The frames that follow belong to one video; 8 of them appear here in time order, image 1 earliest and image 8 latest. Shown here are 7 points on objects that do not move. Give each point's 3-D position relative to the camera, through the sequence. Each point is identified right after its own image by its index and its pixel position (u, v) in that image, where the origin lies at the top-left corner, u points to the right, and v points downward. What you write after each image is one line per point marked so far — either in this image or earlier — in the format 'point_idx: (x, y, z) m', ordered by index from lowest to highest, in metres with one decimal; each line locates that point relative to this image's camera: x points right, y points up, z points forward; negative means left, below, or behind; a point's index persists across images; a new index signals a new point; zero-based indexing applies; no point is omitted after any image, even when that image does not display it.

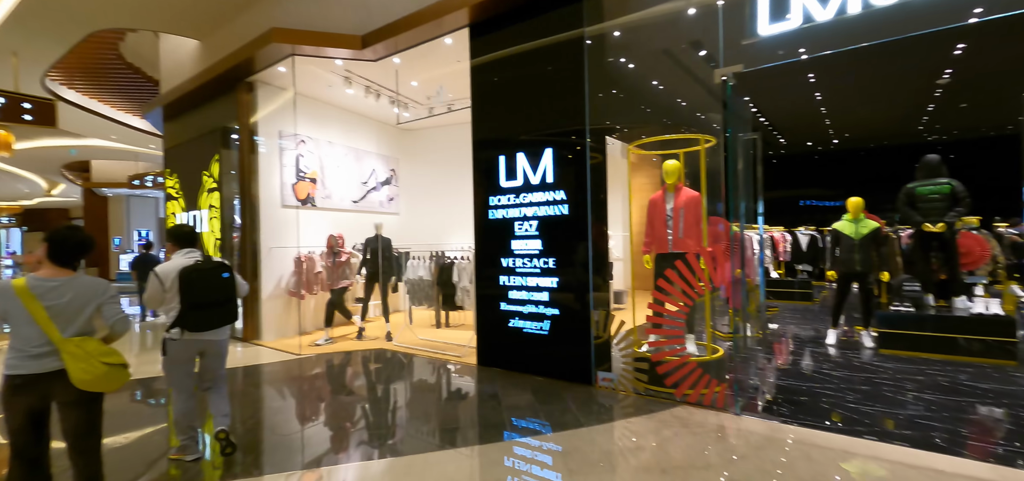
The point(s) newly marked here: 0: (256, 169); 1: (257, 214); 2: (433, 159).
0: (-3.1, +0.9, +5.3) m
1: (-3.1, +0.3, +5.3) m
2: (-1.2, +1.2, +6.6) m
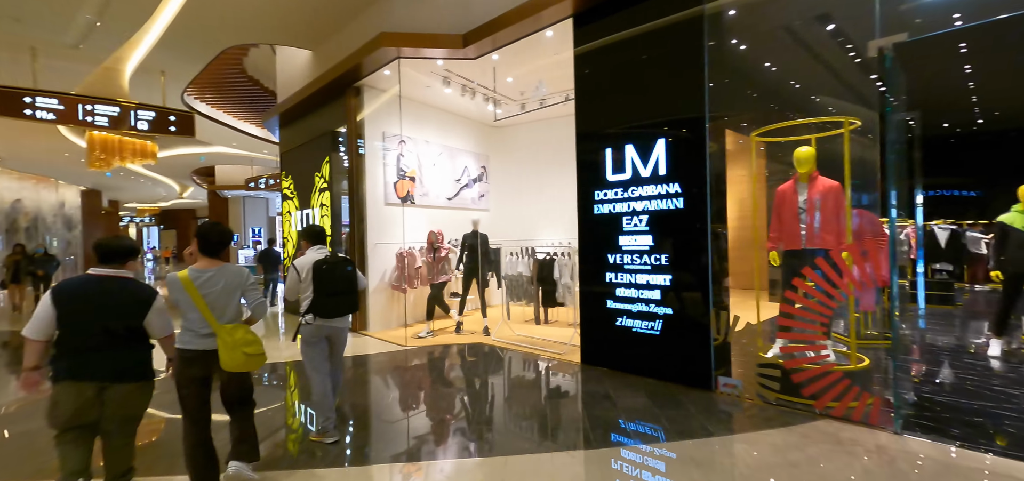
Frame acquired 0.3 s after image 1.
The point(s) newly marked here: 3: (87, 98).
0: (-1.9, +0.9, +5.6) m
1: (-1.9, +0.4, +5.6) m
2: (+0.2, +1.3, +6.5) m
3: (-6.0, +2.1, +6.0) m
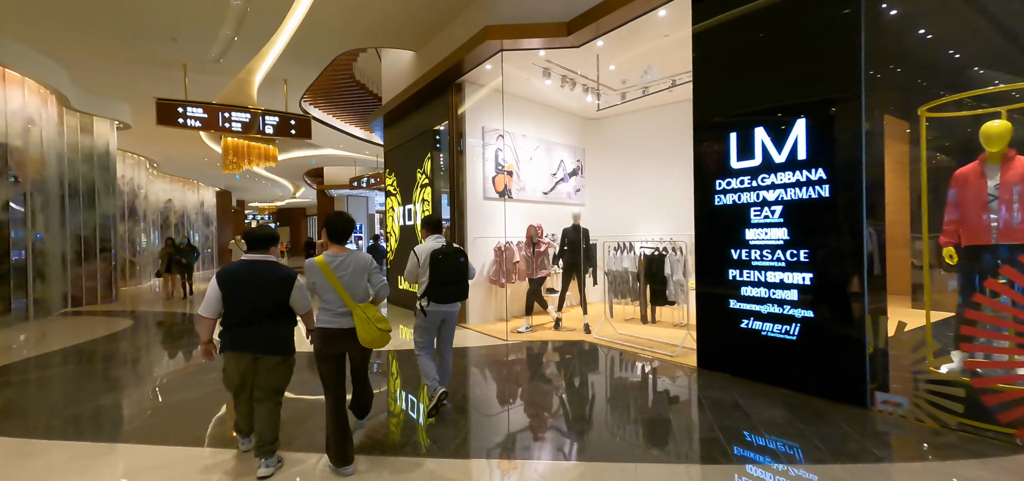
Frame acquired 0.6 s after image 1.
0: (-0.6, +1.0, +5.7) m
1: (-0.6, +0.5, +5.6) m
2: (+1.6, +1.4, +6.3) m
3: (-4.6, +2.2, +6.8) m
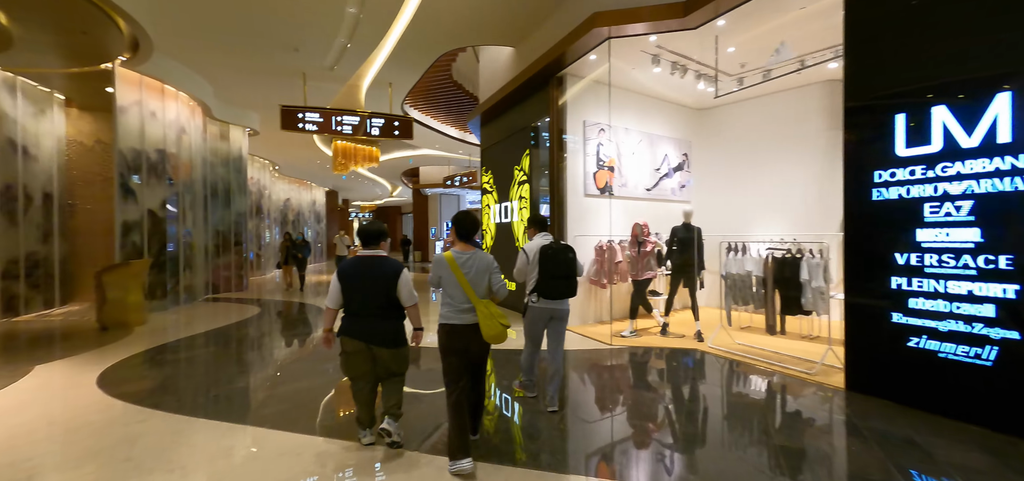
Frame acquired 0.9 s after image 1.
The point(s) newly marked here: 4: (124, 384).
0: (+0.7, +1.0, +5.5) m
1: (+0.7, +0.5, +5.5) m
2: (+3.0, +1.4, +5.7) m
3: (-3.0, +2.2, +7.3) m
4: (-3.3, -1.2, +3.7) m
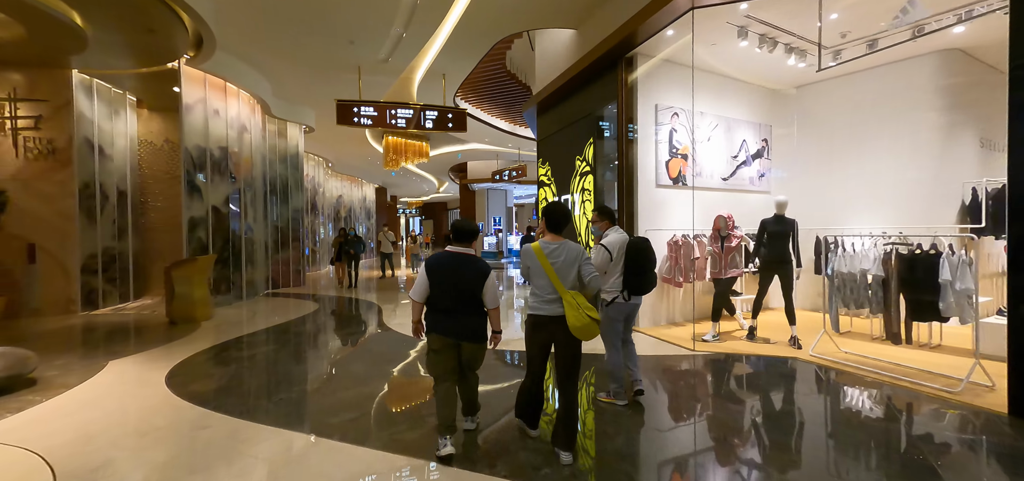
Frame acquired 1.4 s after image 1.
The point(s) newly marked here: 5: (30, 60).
0: (+1.5, +1.1, +5.0) m
1: (+1.5, +0.5, +5.0) m
2: (+3.8, +1.4, +5.0) m
3: (-2.0, +2.3, +7.1) m
4: (-2.7, -1.2, +3.6) m
5: (-6.6, +2.5, +5.8) m
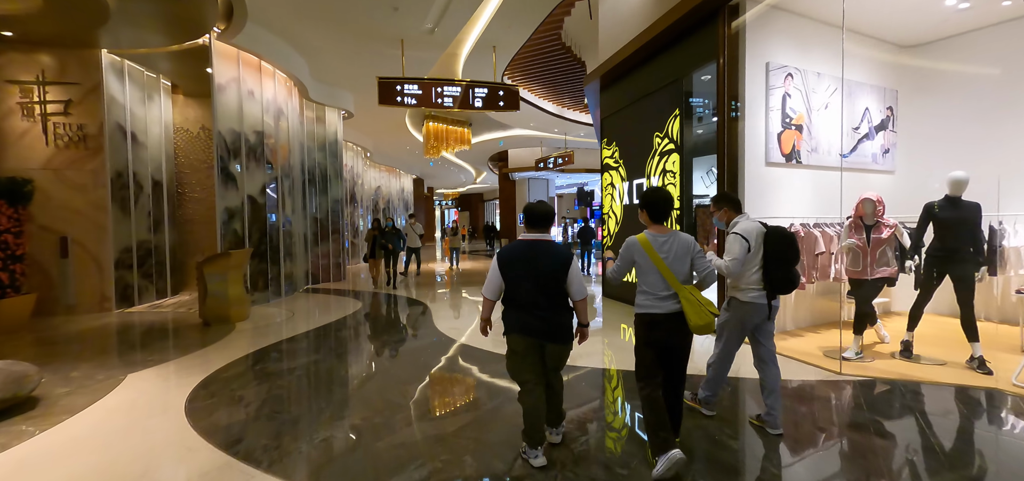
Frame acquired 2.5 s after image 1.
0: (+2.2, +1.2, +4.1) m
1: (+2.2, +0.6, +4.1) m
2: (+4.5, +1.5, +3.9) m
3: (-1.1, +2.4, +6.4) m
4: (-2.0, -1.1, +3.0) m
5: (-5.8, +2.6, +5.4) m
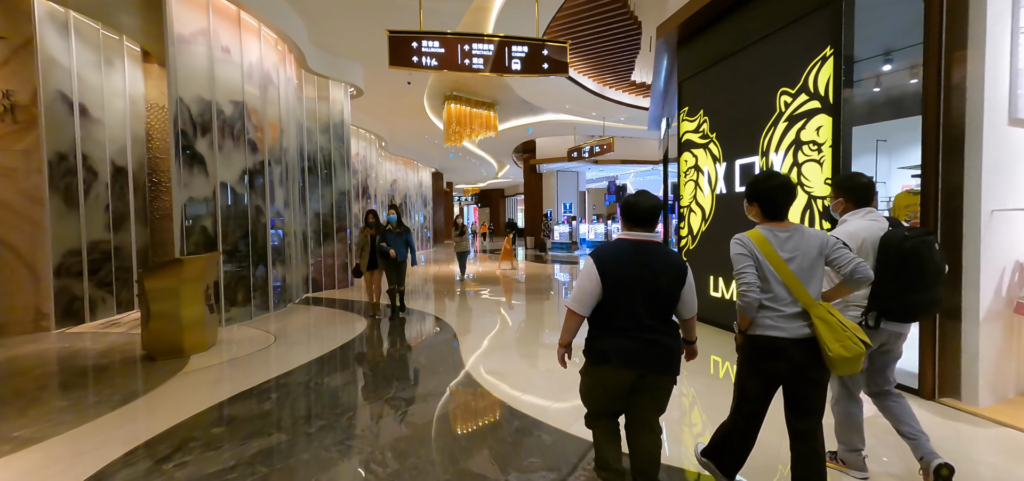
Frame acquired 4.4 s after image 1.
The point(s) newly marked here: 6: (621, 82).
0: (+2.7, +1.1, +2.5) m
1: (+2.7, +0.6, +2.5) m
2: (+5.0, +1.5, +2.2) m
3: (-0.6, +2.4, +4.9) m
4: (-1.6, -1.2, +1.6) m
5: (-5.3, +2.6, +4.1) m
6: (+2.6, +3.7, +9.9) m
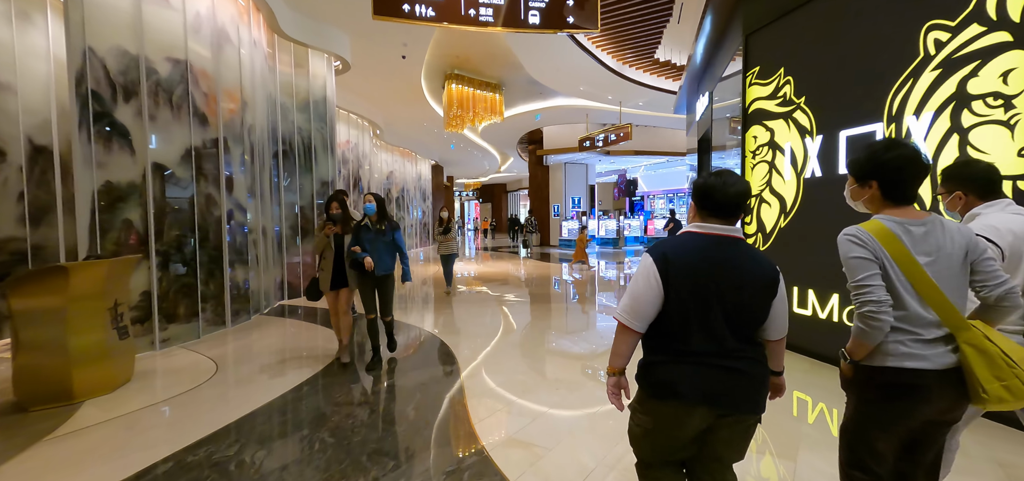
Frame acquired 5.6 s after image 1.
0: (+2.9, +1.1, +1.4) m
1: (+2.9, +0.6, +1.4) m
2: (+5.2, +1.5, +1.1) m
3: (-0.4, +2.4, +3.8) m
4: (-1.4, -1.2, +0.5) m
5: (-5.1, +2.6, +3.0) m
6: (+2.7, +3.8, +8.8) m
